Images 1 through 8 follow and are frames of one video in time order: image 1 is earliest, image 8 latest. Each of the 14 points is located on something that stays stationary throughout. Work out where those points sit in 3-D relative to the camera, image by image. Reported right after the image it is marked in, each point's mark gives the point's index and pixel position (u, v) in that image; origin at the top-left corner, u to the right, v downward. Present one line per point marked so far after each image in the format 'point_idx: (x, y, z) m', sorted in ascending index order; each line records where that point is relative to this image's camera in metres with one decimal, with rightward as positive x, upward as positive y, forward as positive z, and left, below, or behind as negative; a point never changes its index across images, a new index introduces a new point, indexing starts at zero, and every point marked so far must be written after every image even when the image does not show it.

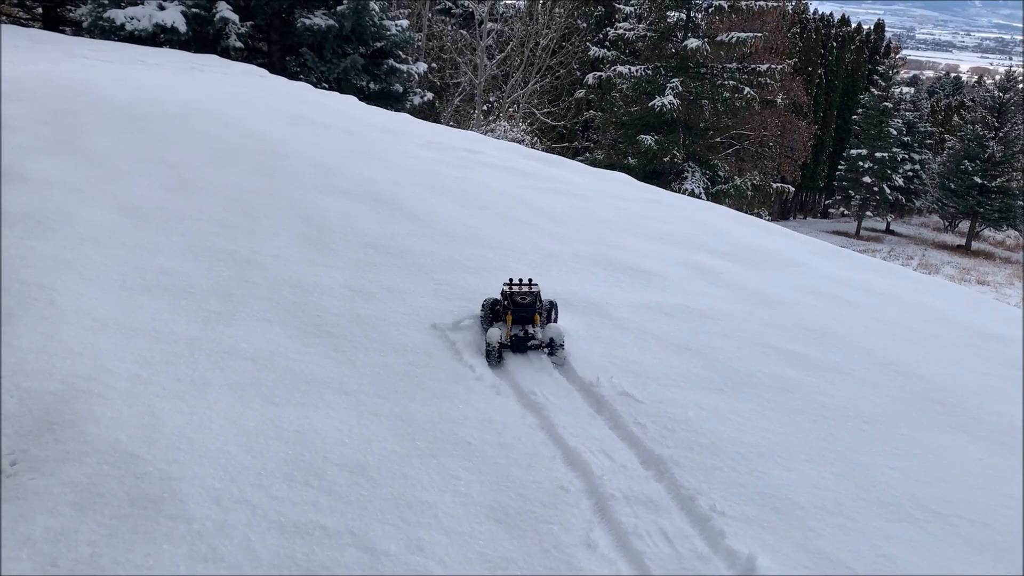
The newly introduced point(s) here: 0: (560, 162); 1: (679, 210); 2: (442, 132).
0: (+0.6, +1.5, +10.5) m
1: (+1.6, +0.7, +8.4) m
2: (-1.0, +2.1, +11.4) m
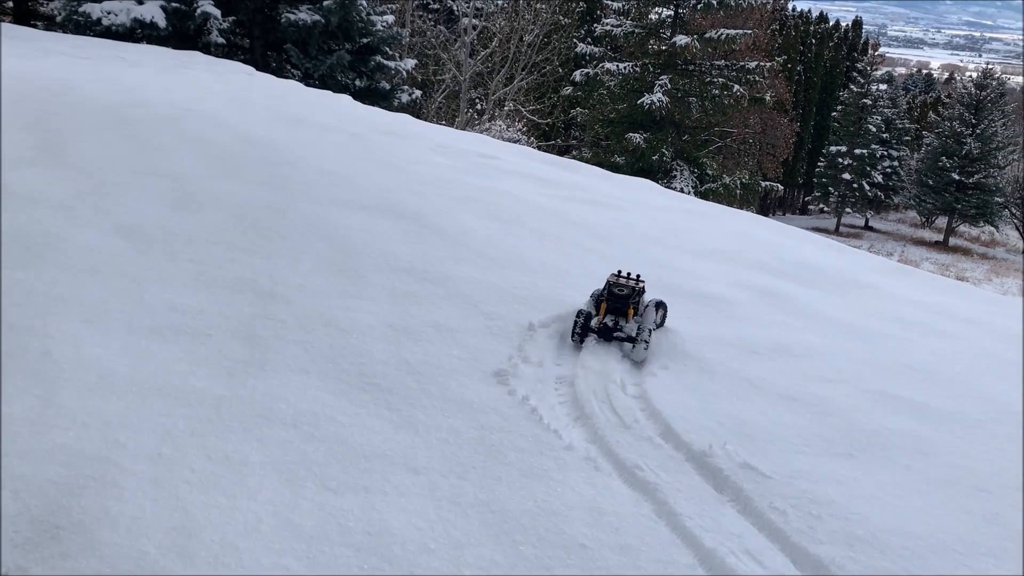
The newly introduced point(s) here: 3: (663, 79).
0: (+0.8, +1.3, +9.9) m
1: (+1.8, +0.6, +7.8) m
2: (-0.8, +1.9, +10.8) m
3: (+2.4, +4.0, +16.3) m
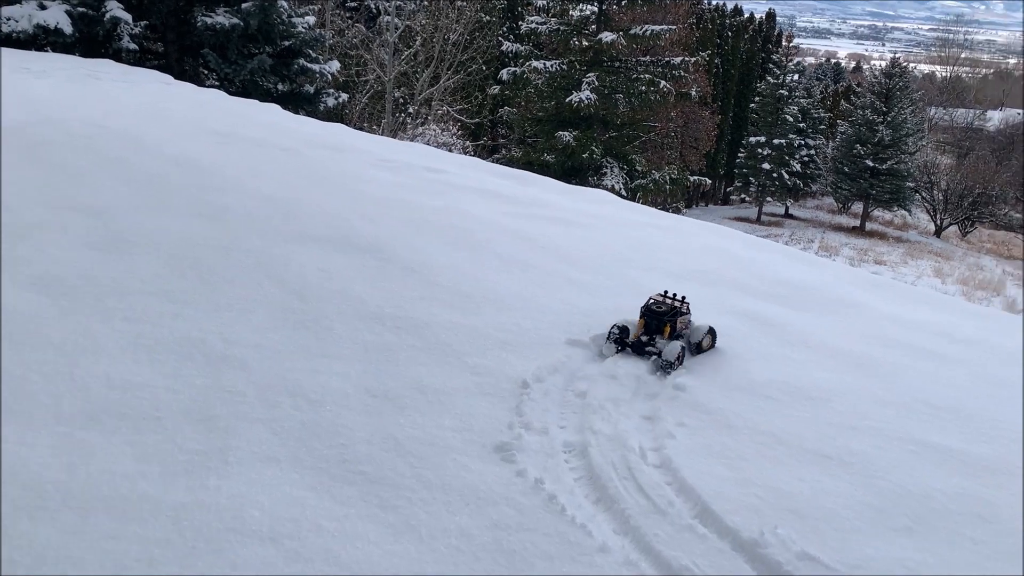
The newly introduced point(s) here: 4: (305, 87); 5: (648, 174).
0: (+0.2, +1.2, +9.5) m
1: (+1.5, +0.4, +7.4) m
2: (-1.5, +1.7, +10.2) m
3: (+1.2, +3.9, +15.9) m
4: (-3.2, +3.1, +13.7) m
5: (+2.5, +2.4, +17.4) m
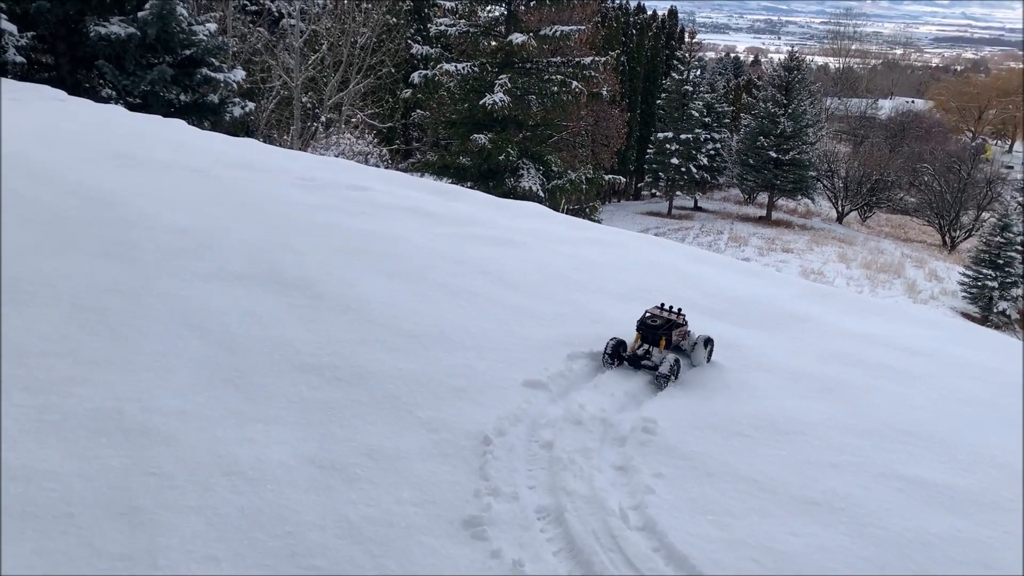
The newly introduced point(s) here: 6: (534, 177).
0: (-0.5, +1.0, +9.1) m
1: (+0.9, +0.3, +7.2) m
2: (-2.3, +1.4, +9.7) m
3: (-0.2, +3.7, +15.6) m
4: (-4.4, +2.8, +13.0) m
5: (+1.0, +2.3, +17.2) m
6: (+0.4, +2.1, +16.7) m
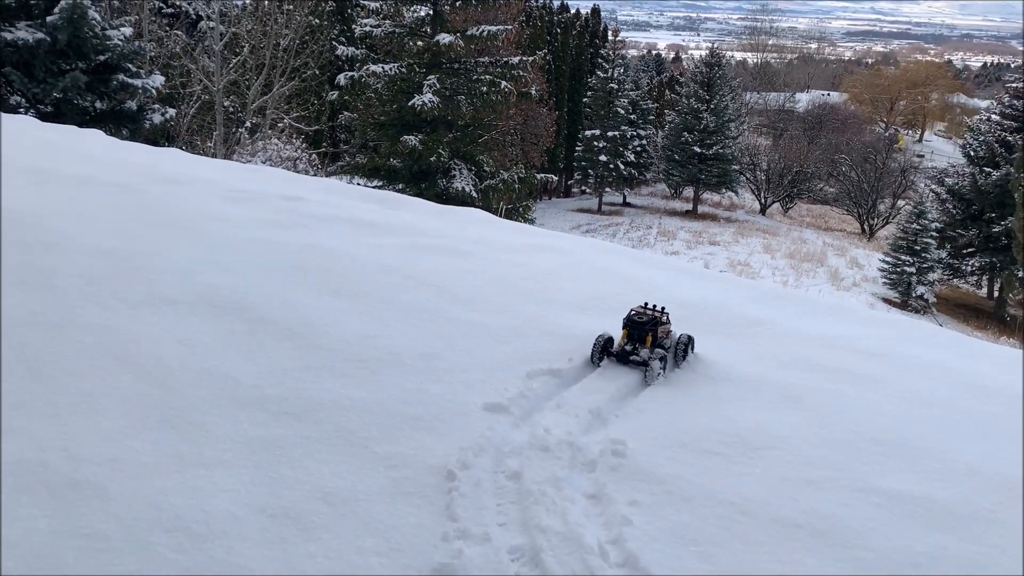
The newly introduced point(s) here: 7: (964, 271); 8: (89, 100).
0: (-1.1, +0.9, +8.8) m
1: (+0.5, +0.3, +7.0) m
2: (-2.9, +1.2, +9.3) m
3: (-1.4, +3.6, +15.3) m
4: (-5.3, +2.5, +12.4) m
5: (-0.3, +2.2, +17.0) m
6: (-0.8, +2.0, +16.5) m
7: (+9.6, +0.4, +19.3) m
8: (-5.7, +2.5, +12.0) m
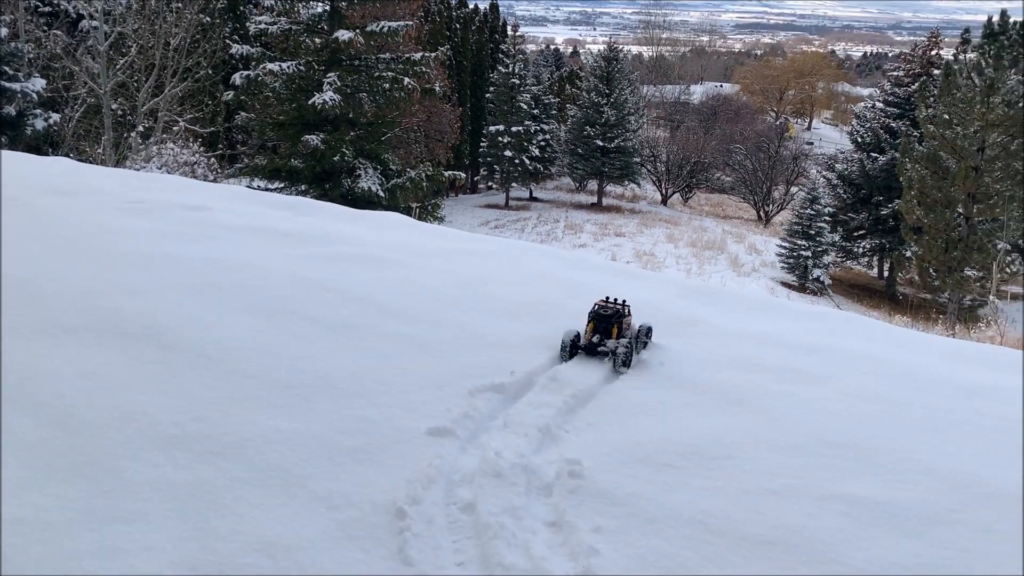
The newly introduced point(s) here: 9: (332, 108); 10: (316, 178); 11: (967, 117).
0: (-1.9, +0.8, +8.4) m
1: (-0.1, +0.2, +6.8) m
2: (-3.8, +1.1, +8.7) m
3: (-2.9, +3.5, +14.9) m
4: (-6.5, +2.3, +11.5) m
5: (-2.0, +2.2, +16.7) m
6: (-2.4, +2.0, +16.1) m
7: (+7.7, +0.8, +20.0) m
8: (-6.8, +2.2, +11.1) m
9: (-2.9, +3.0, +14.8) m
10: (-3.5, +2.0, +15.9) m
11: (+6.8, +2.6, +13.6) m
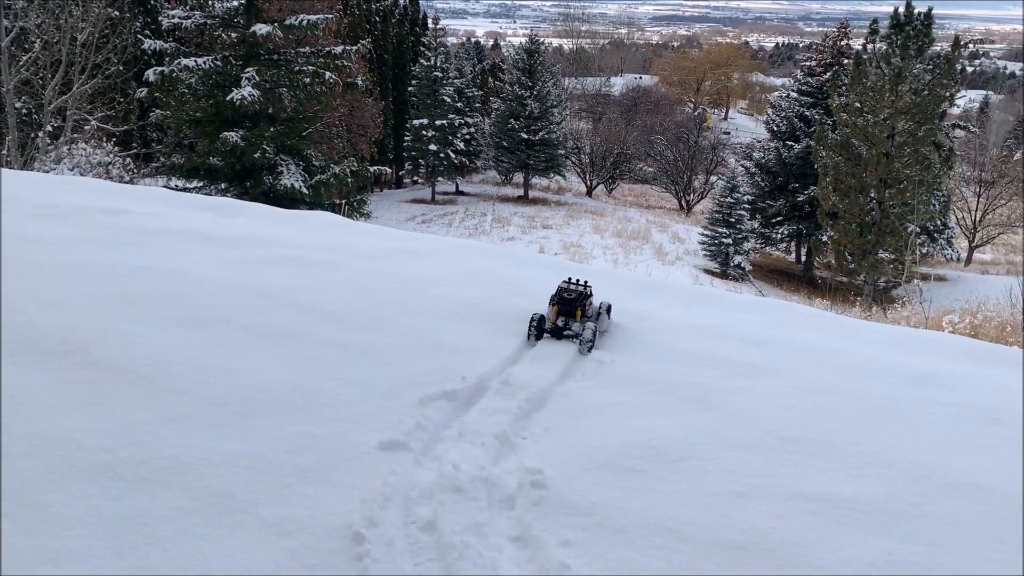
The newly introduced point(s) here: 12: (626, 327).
0: (-2.5, +0.7, +8.1) m
1: (-0.5, +0.2, +6.6) m
2: (-4.4, +1.0, +8.2) m
3: (-4.1, +3.5, +14.4) m
4: (-7.4, +2.1, +10.8) m
5: (-3.3, +2.2, +16.3) m
6: (-3.7, +2.0, +15.6) m
7: (+6.1, +1.1, +20.4) m
8: (-7.6, +2.0, +10.4) m
9: (-4.1, +2.9, +14.4) m
10: (-4.8, +1.9, +15.4) m
11: (+5.7, +2.9, +13.9) m
12: (+0.7, -0.2, +5.5) m
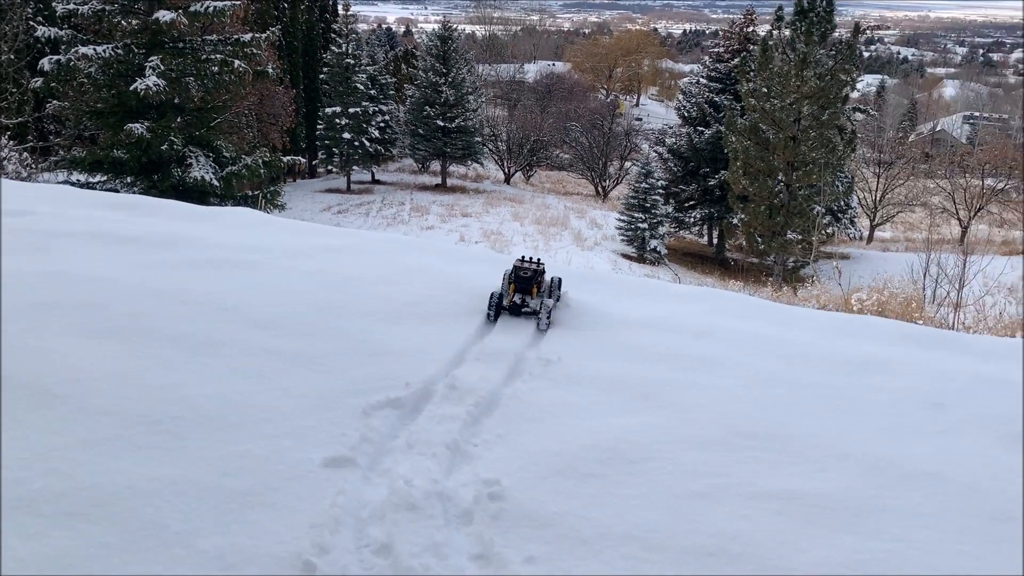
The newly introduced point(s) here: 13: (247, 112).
0: (-3.1, +0.7, +7.7) m
1: (-1.0, +0.2, +6.4) m
2: (-5.0, +0.9, +7.6) m
3: (-5.4, +3.5, +13.7) m
4: (-8.3, +2.0, +9.9) m
5: (-4.7, +2.2, +15.7) m
6: (-5.0, +2.0, +15.0) m
7: (+4.3, +1.5, +20.6) m
8: (-8.5, +1.9, +9.4) m
9: (-5.3, +3.0, +13.7) m
10: (-6.1, +1.9, +14.7) m
11: (+4.5, +3.1, +14.2) m
12: (+0.3, -0.2, +5.4) m
13: (-5.6, +3.8, +19.4) m
